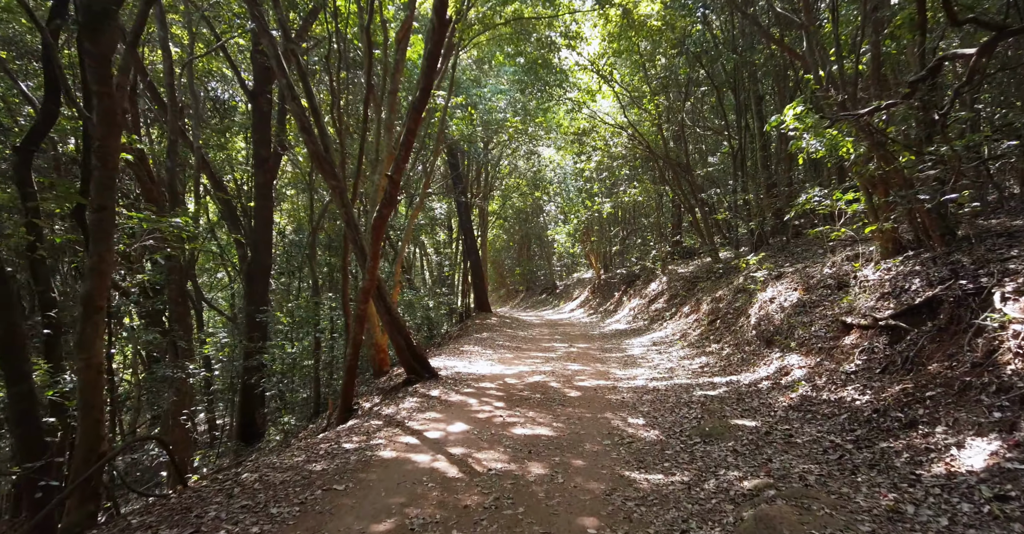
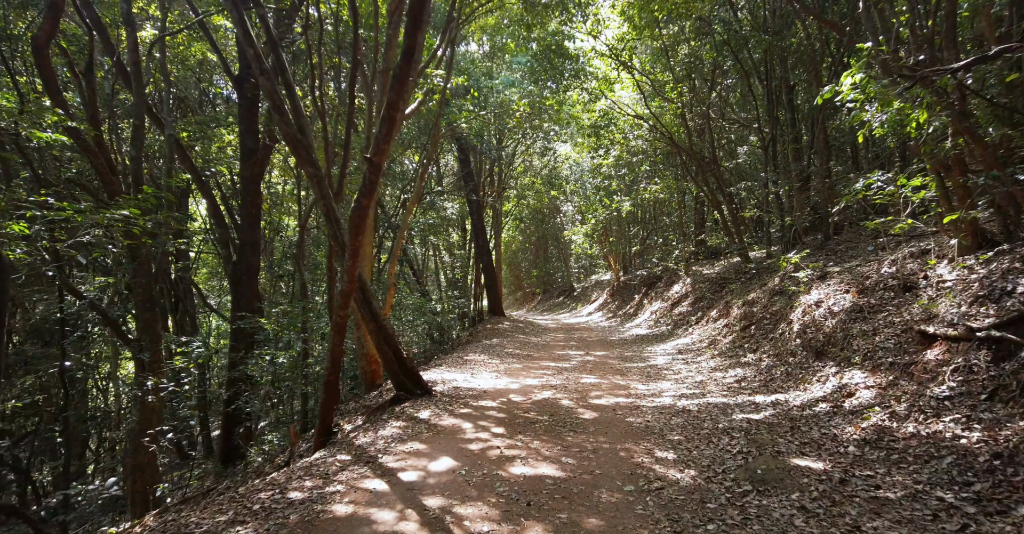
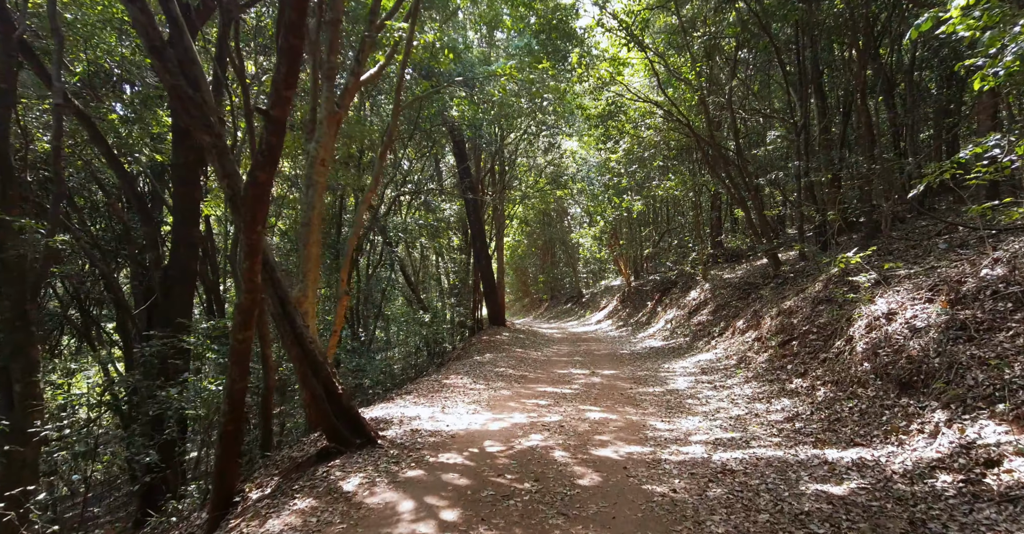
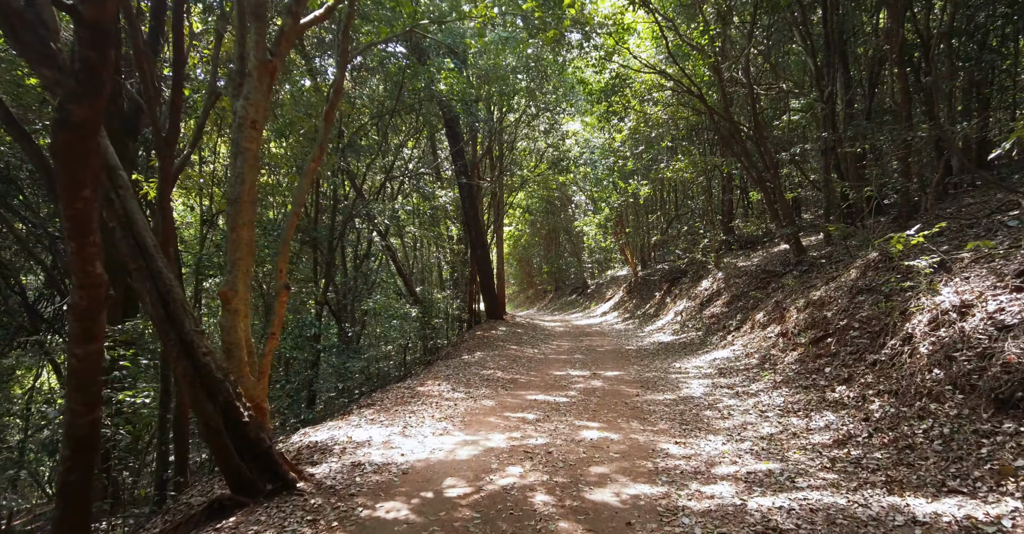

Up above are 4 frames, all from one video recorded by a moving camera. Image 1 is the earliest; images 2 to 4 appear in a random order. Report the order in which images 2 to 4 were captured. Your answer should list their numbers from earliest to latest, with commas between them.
2, 3, 4
